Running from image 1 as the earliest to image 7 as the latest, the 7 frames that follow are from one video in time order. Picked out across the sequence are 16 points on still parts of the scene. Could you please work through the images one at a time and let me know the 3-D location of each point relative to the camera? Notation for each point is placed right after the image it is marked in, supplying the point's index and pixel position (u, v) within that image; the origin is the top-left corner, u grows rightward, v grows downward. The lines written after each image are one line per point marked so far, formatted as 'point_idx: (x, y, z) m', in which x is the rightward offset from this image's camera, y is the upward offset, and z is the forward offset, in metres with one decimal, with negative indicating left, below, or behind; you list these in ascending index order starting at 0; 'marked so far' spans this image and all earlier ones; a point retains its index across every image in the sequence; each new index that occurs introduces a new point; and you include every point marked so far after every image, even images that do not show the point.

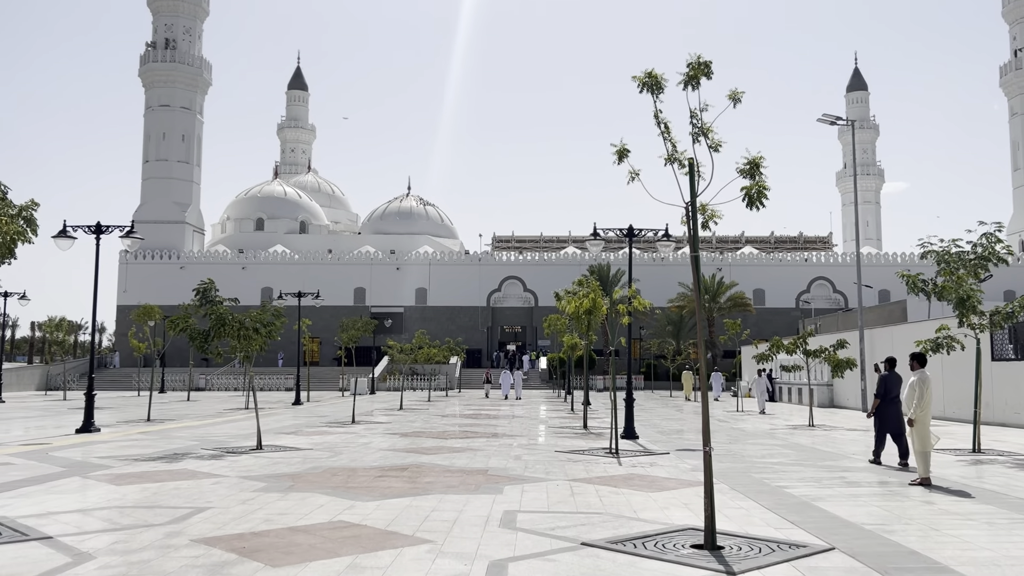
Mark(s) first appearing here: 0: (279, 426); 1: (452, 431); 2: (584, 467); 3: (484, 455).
0: (-5.0, -3.0, +17.6) m
1: (-1.2, -2.8, +16.3) m
2: (+0.9, -2.3, +10.3) m
3: (-0.4, -2.4, +11.6) m
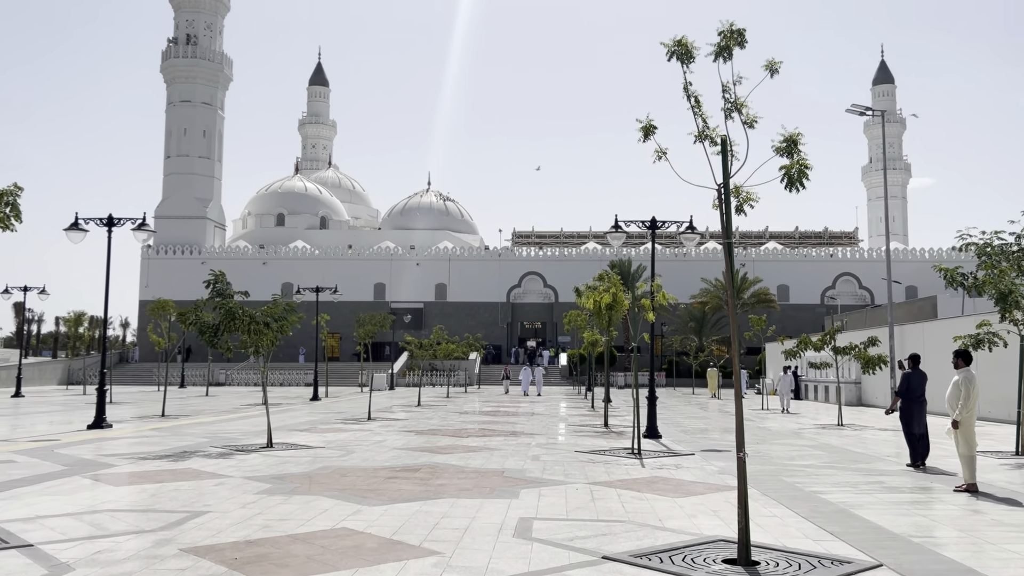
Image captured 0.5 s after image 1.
0: (-4.6, -2.8, +17.3) m
1: (-0.8, -2.7, +15.9) m
2: (+1.1, -2.2, +9.8) m
3: (-0.2, -2.3, +11.1) m
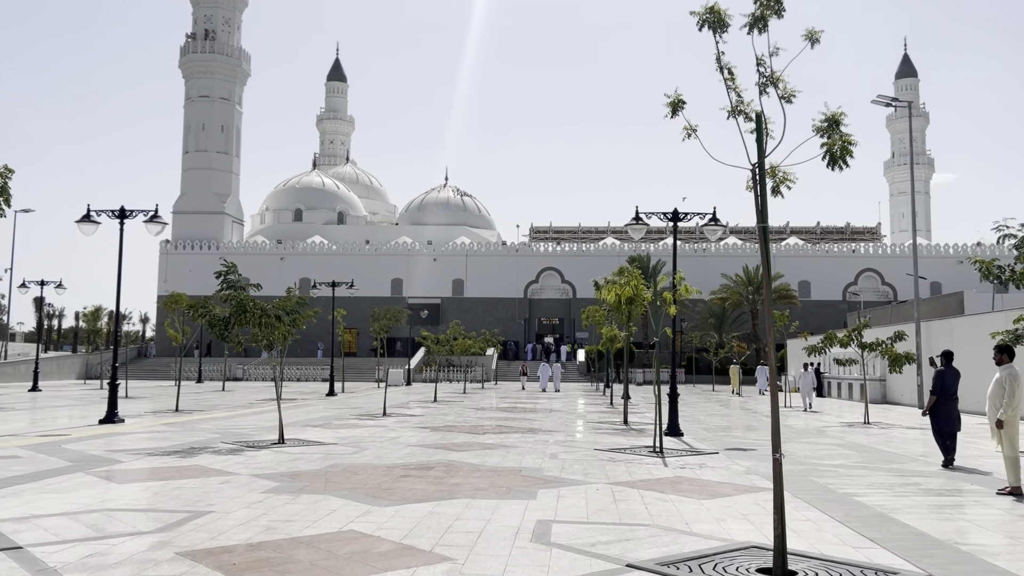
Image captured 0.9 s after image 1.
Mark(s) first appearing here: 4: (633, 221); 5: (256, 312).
0: (-4.2, -2.7, +17.0) m
1: (-0.5, -2.6, +15.6) m
2: (+1.3, -2.1, +9.5) m
3: (+0.1, -2.2, +10.8) m
4: (+2.2, +1.2, +15.0) m
5: (-3.6, -0.3, +11.4) m
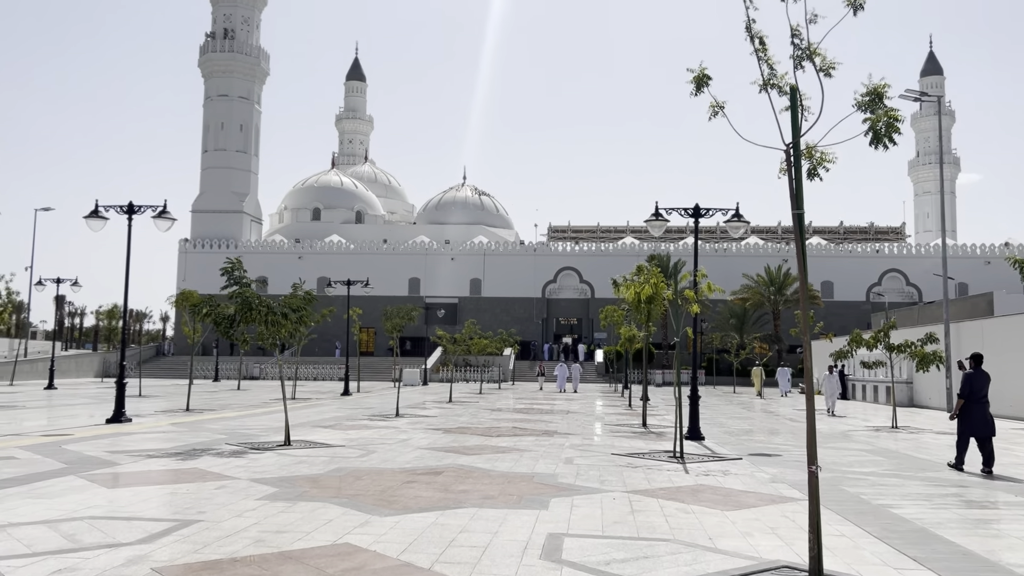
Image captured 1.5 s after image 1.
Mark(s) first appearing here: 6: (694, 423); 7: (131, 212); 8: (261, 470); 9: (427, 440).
0: (-3.9, -2.7, +16.6) m
1: (-0.2, -2.6, +15.1) m
2: (+1.5, -2.1, +9.0) m
3: (+0.2, -2.1, +10.3) m
4: (+2.5, +1.3, +14.5) m
5: (-3.4, -0.3, +11.0) m
6: (+3.1, -2.3, +13.9) m
7: (-7.0, +1.4, +15.0) m
8: (-2.6, -1.9, +8.6) m
9: (-1.3, -2.3, +12.5) m
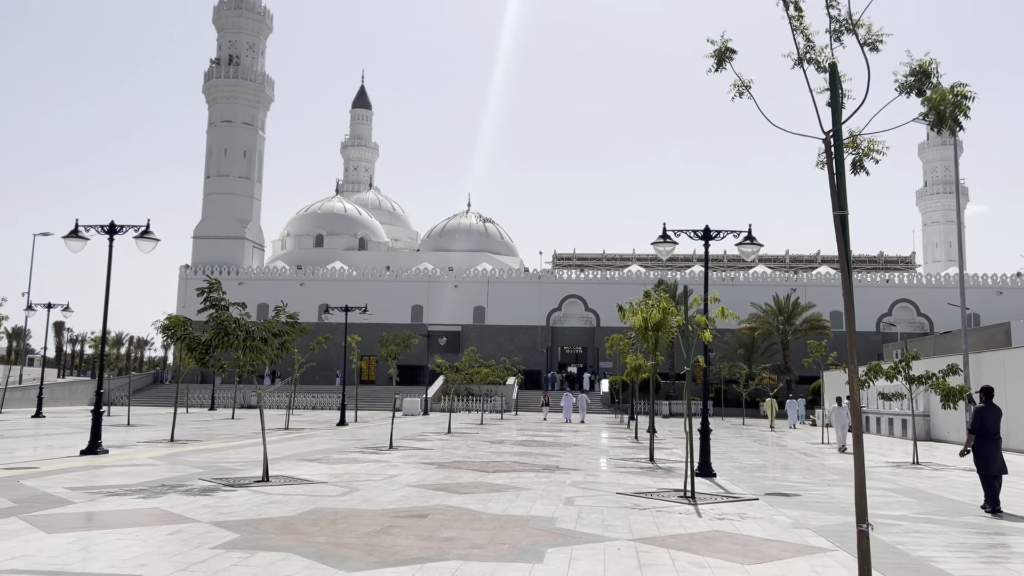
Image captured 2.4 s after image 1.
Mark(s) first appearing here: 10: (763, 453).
0: (-3.9, -3.1, +15.8) m
1: (-0.2, -3.0, +14.2) m
2: (+1.4, -2.3, +8.1) m
3: (+0.2, -2.4, +9.5) m
4: (+2.5, +0.8, +13.7) m
5: (-3.4, -0.6, +10.2) m
6: (+3.1, -2.7, +13.0) m
7: (-7.0, +1.0, +14.3) m
8: (-2.7, -2.1, +7.8) m
9: (-1.3, -2.7, +11.7) m
10: (+5.8, -3.9, +19.1) m
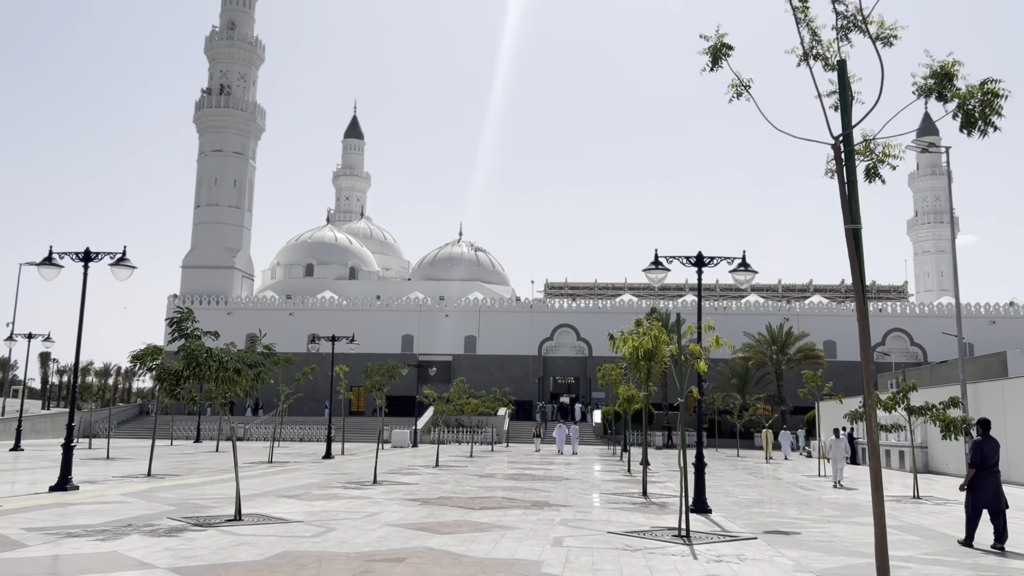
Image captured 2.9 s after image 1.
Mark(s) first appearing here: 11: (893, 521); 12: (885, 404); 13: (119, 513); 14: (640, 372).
0: (-4.2, -3.7, +15.2) m
1: (-0.4, -3.5, +13.7) m
2: (+1.2, -2.5, +7.6) m
3: (0.0, -2.7, +9.0) m
4: (+2.3, +0.3, +13.4) m
5: (-3.6, -0.9, +9.8) m
6: (+2.9, -3.1, +12.5) m
7: (-7.2, +0.5, +13.9) m
8: (-2.9, -2.4, +7.3) m
9: (-1.5, -3.1, +11.1) m
10: (+5.6, -4.5, +18.6) m
11: (+5.8, -3.6, +12.5) m
12: (+7.6, -2.4, +16.7) m
13: (-5.3, -3.0, +11.1) m
14: (+2.6, -1.7, +16.5) m
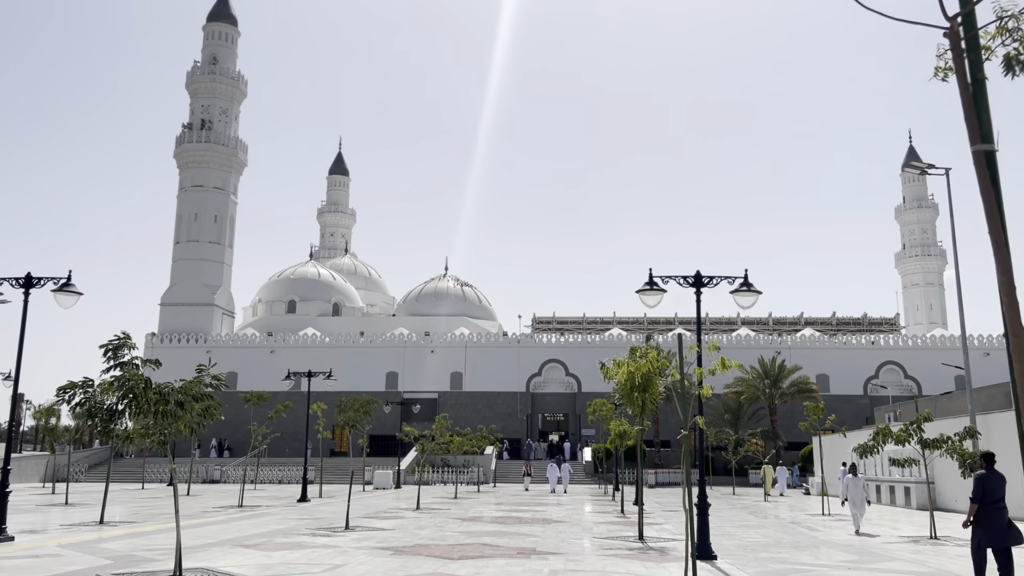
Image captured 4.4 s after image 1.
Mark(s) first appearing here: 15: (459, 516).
0: (-4.4, -4.2, +13.9) m
1: (-0.7, -3.9, +12.4) m
2: (+1.1, -2.6, +6.4) m
3: (-0.2, -2.9, +7.7) m
4: (+2.0, 0.0, +12.3) m
5: (-3.8, -1.1, +8.6) m
6: (+2.6, -3.4, +11.3) m
7: (-7.5, 0.0, +12.7) m
8: (-3.0, -2.5, +6.0) m
9: (-1.7, -3.3, +9.8) m
10: (+5.3, -5.1, +17.4) m
11: (+5.6, -3.8, +11.3) m
12: (+7.3, -2.8, +15.6) m
13: (-5.6, -3.3, +9.8) m
14: (+2.3, -2.2, +15.3) m
15: (-1.2, -5.2, +18.8) m
